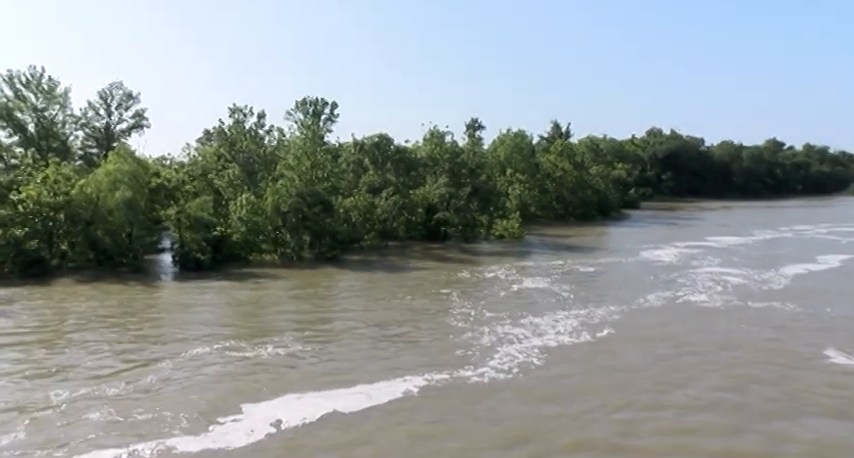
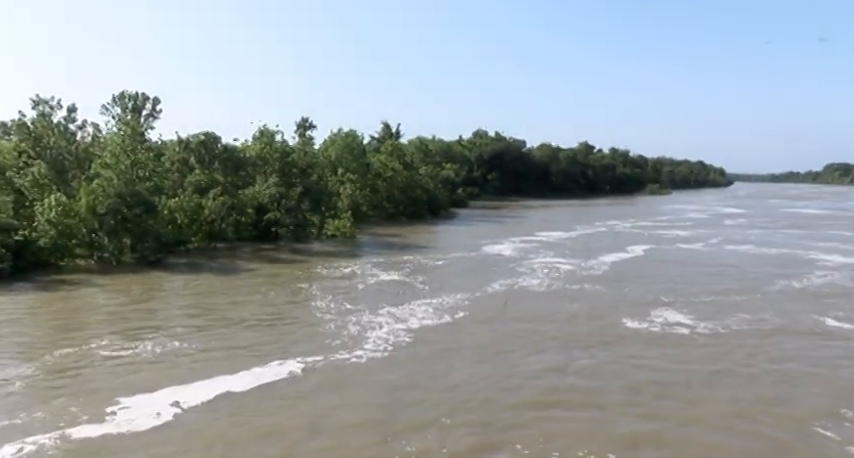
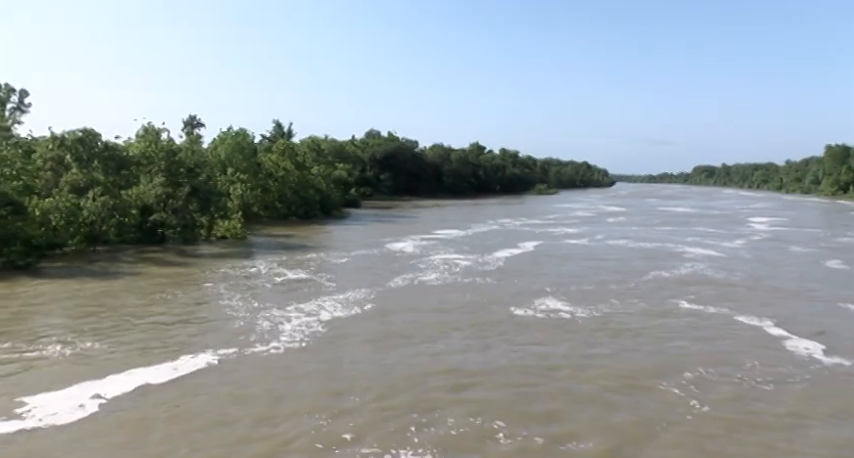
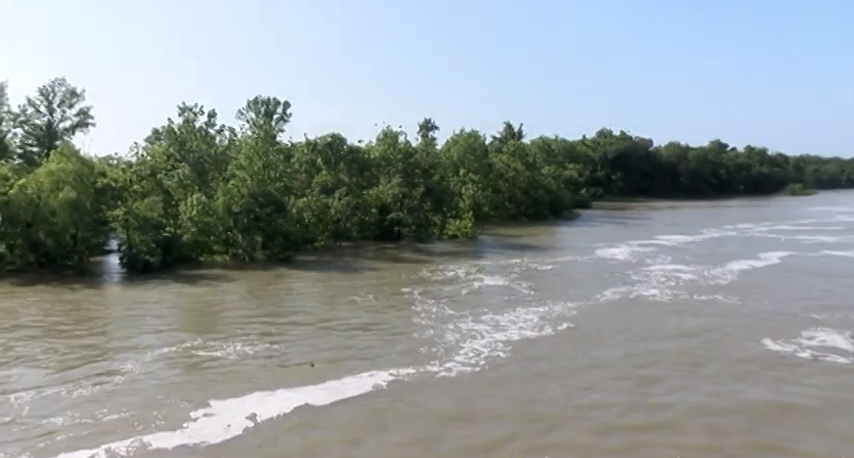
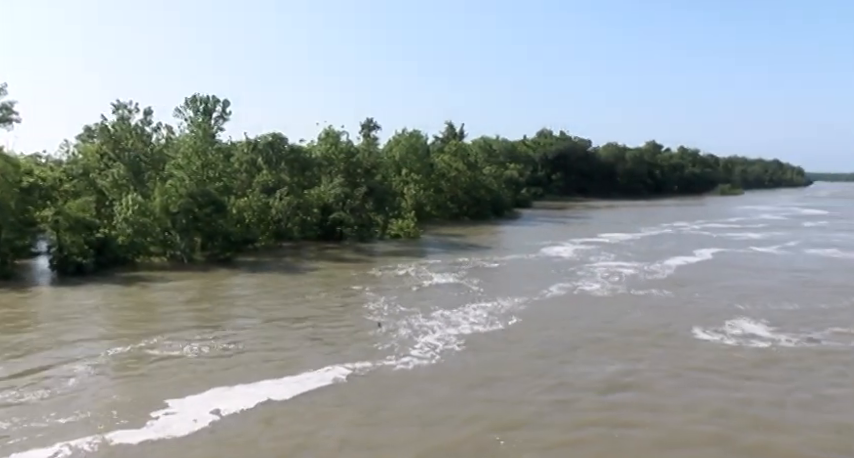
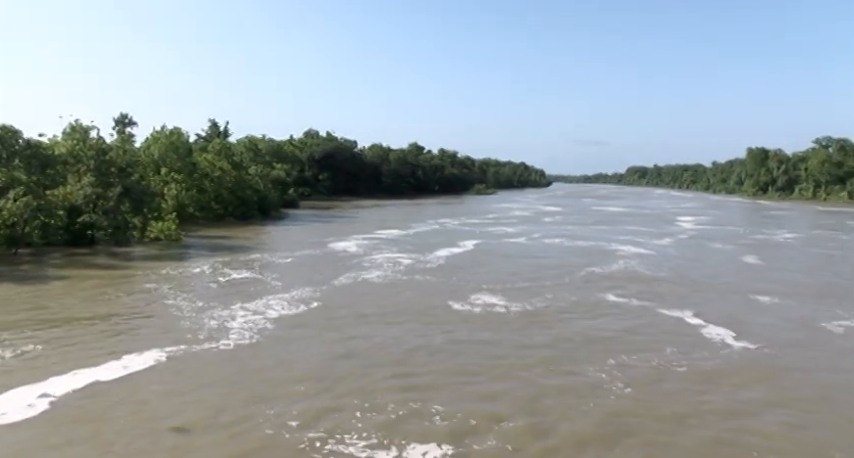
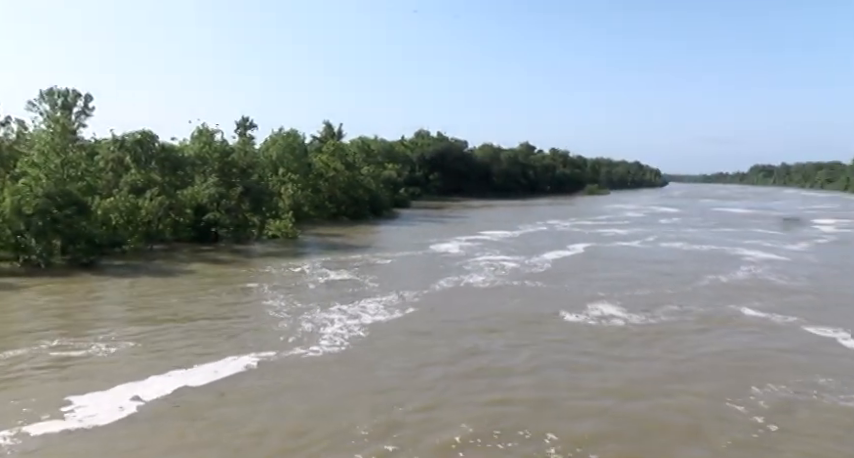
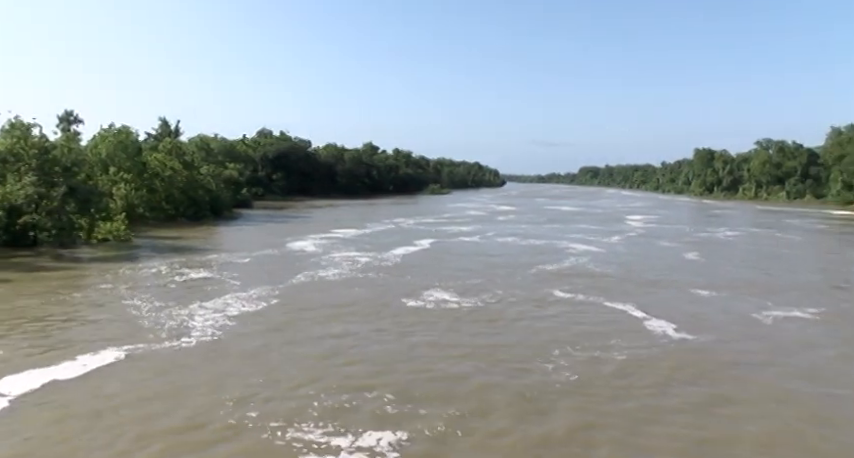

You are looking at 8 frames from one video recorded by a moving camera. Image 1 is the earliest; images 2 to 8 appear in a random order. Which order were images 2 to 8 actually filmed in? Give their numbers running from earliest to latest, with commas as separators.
4, 5, 2, 7, 3, 6, 8
